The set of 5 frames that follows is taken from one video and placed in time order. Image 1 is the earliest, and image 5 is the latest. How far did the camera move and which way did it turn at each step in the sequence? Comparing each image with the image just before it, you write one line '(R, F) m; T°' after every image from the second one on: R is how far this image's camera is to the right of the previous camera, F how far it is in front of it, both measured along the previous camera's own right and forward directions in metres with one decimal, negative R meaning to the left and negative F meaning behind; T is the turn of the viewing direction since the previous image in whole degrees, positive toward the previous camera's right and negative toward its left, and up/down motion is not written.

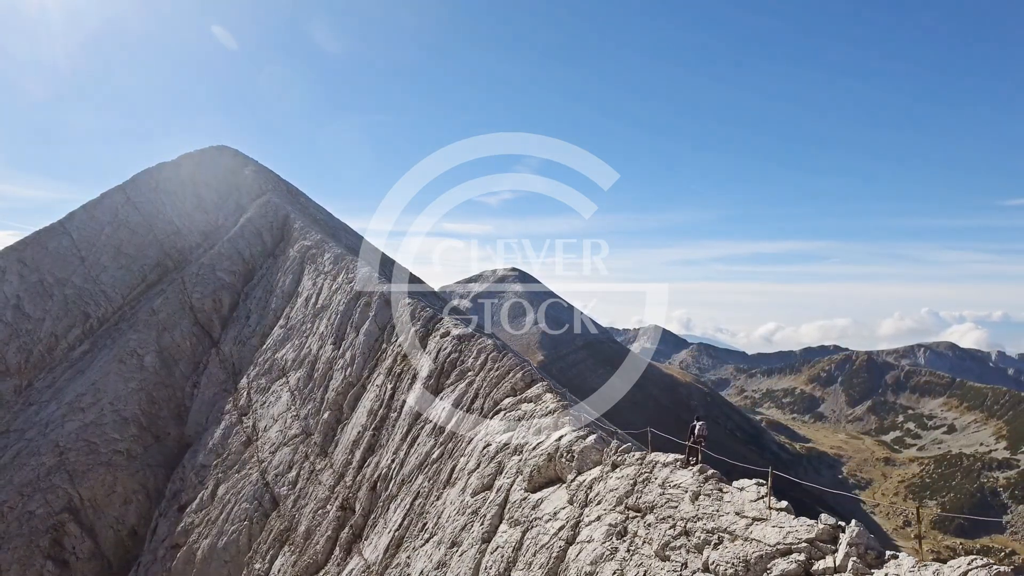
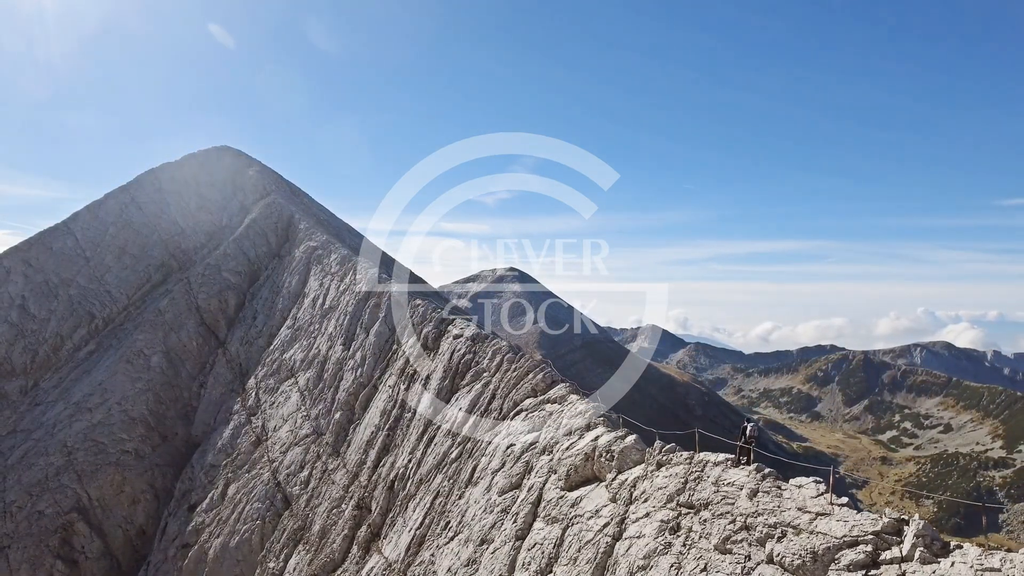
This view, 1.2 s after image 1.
(-0.7, -0.3) m; 0°
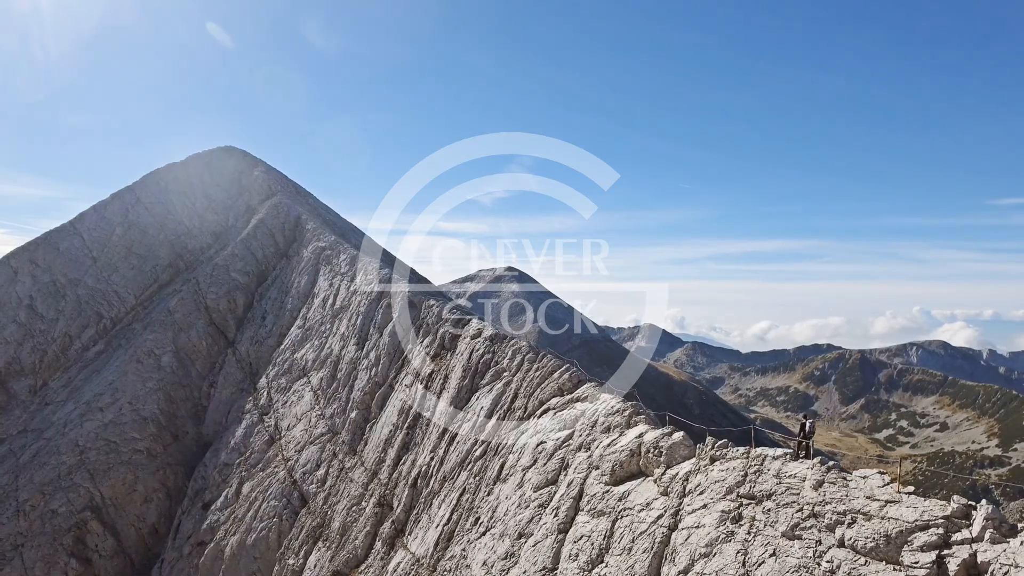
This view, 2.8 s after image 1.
(-0.9, -0.5) m; 0°
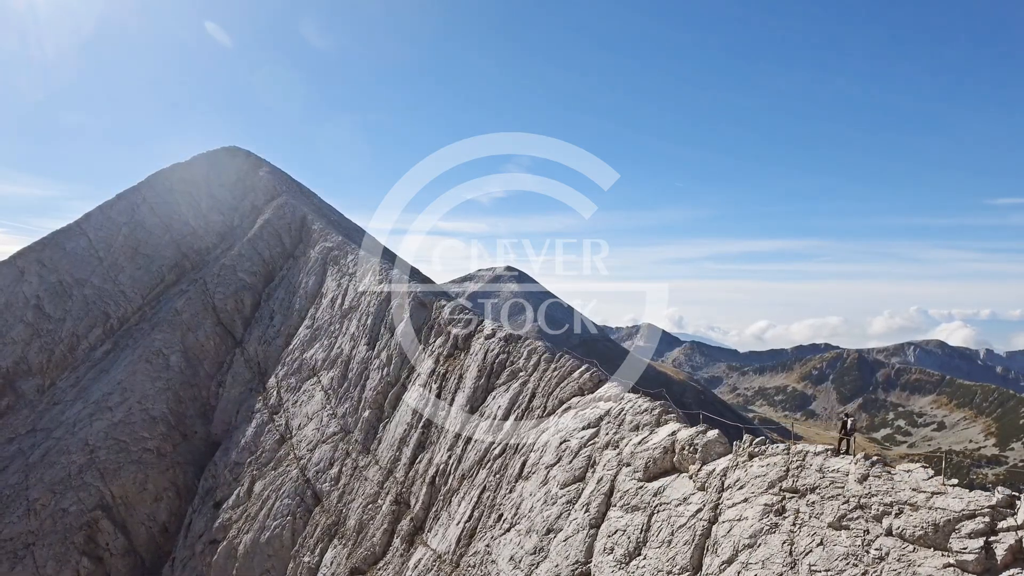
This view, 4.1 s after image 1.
(-0.7, -0.4) m; 0°
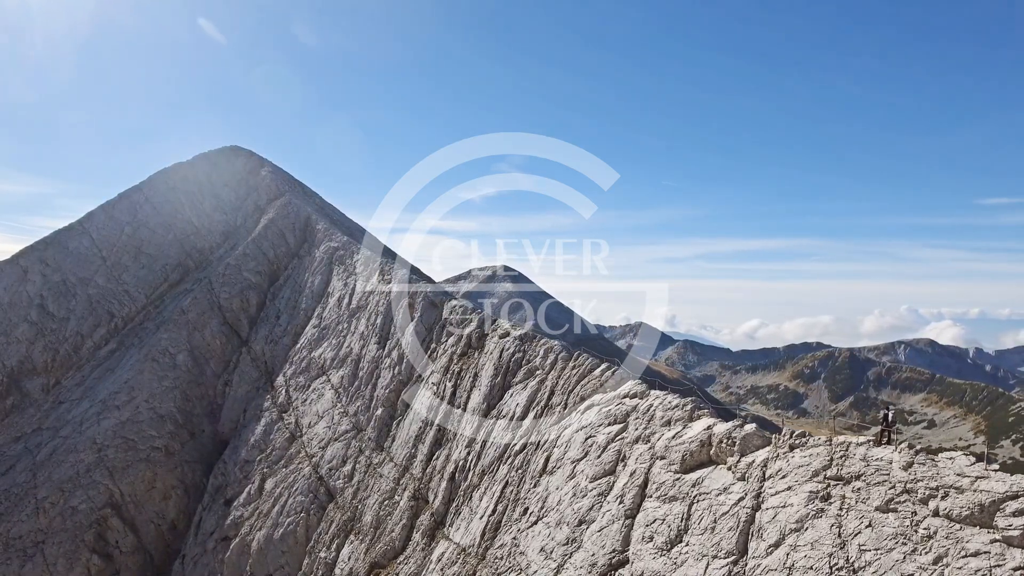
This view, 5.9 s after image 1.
(-1.0, -0.5) m; +1°
